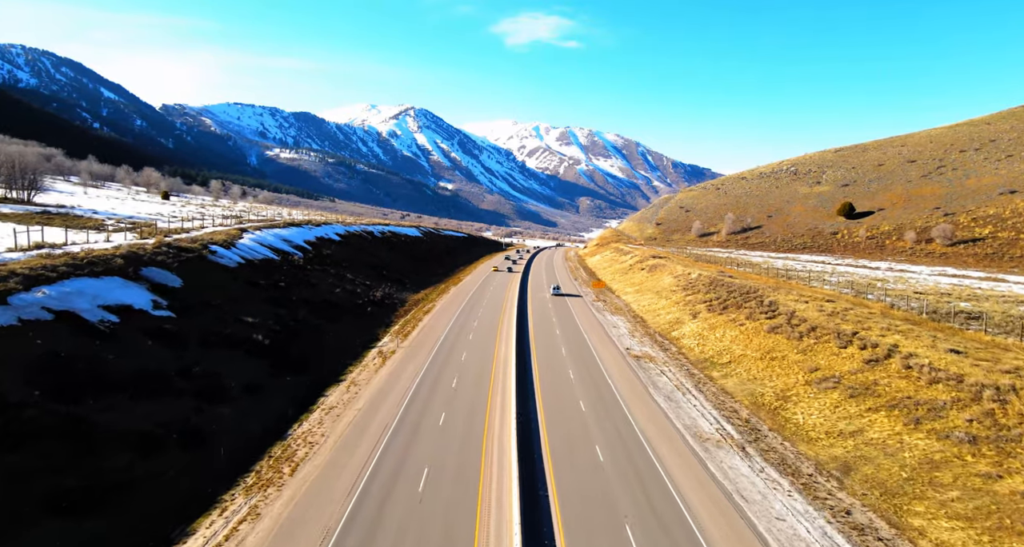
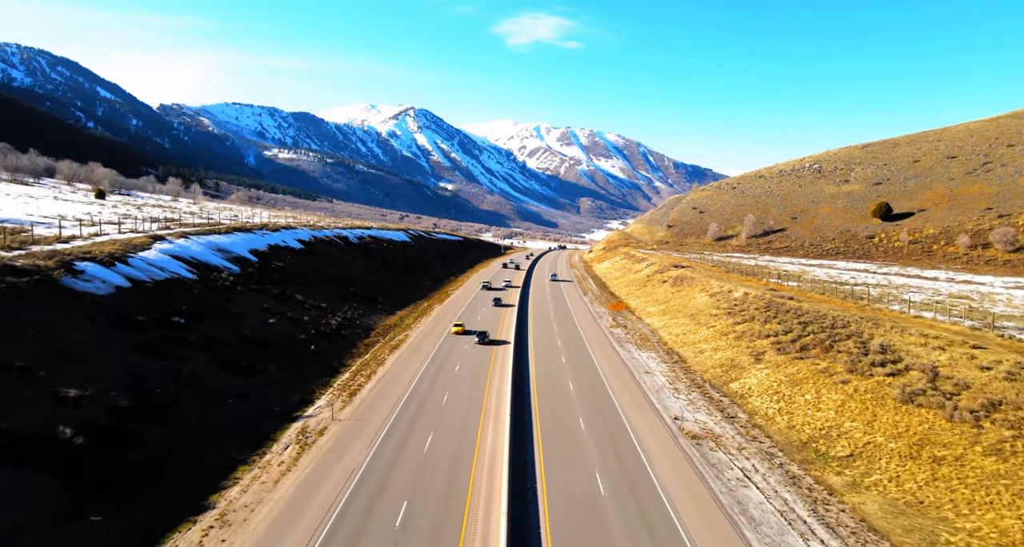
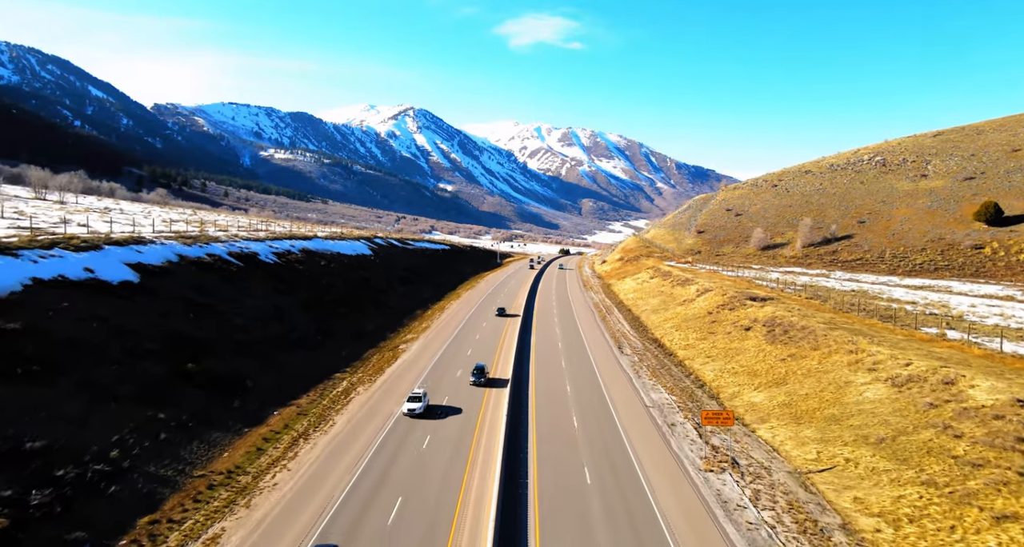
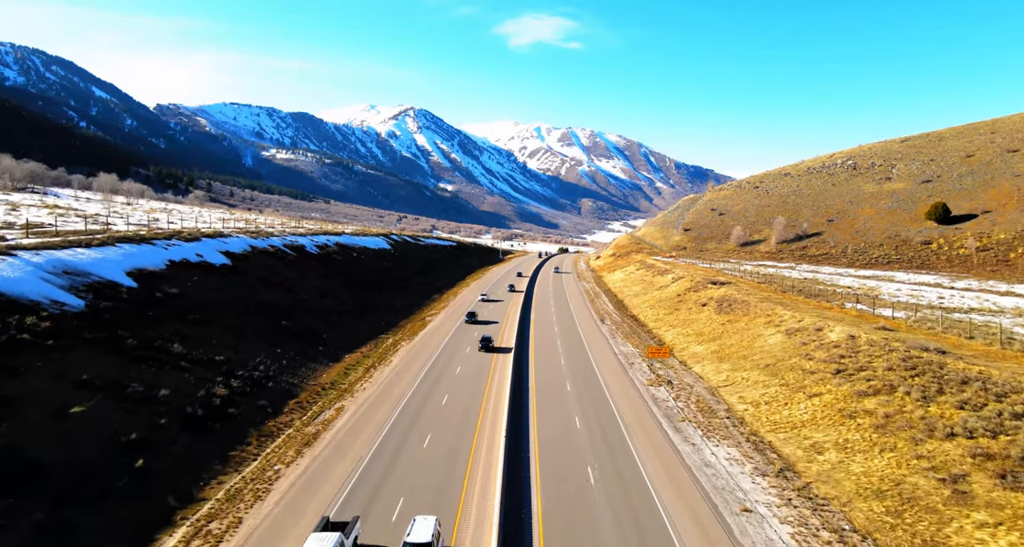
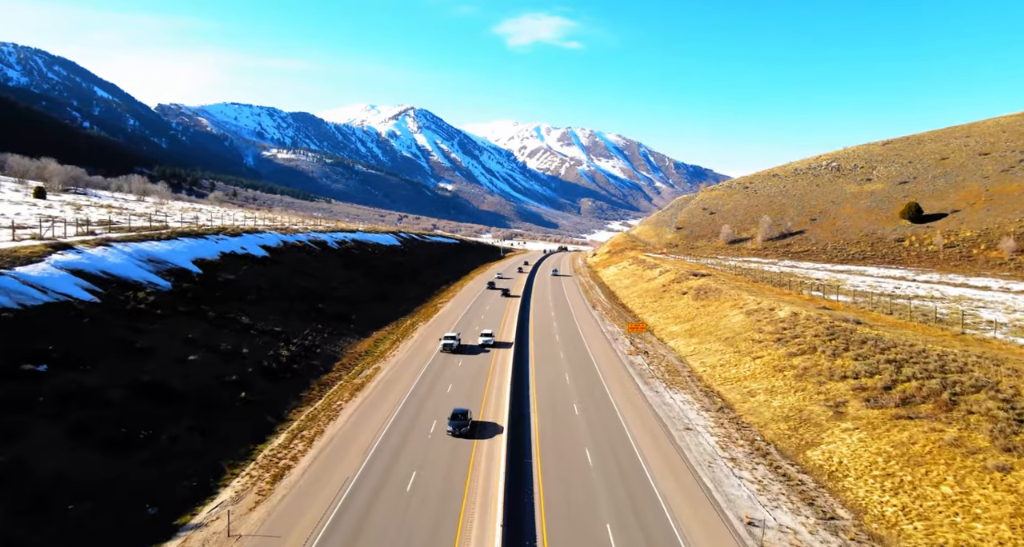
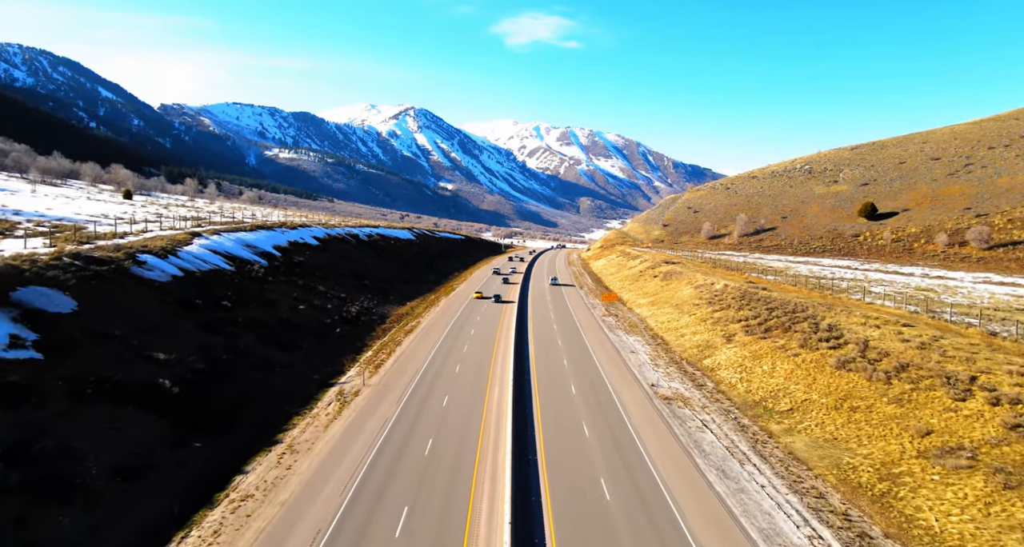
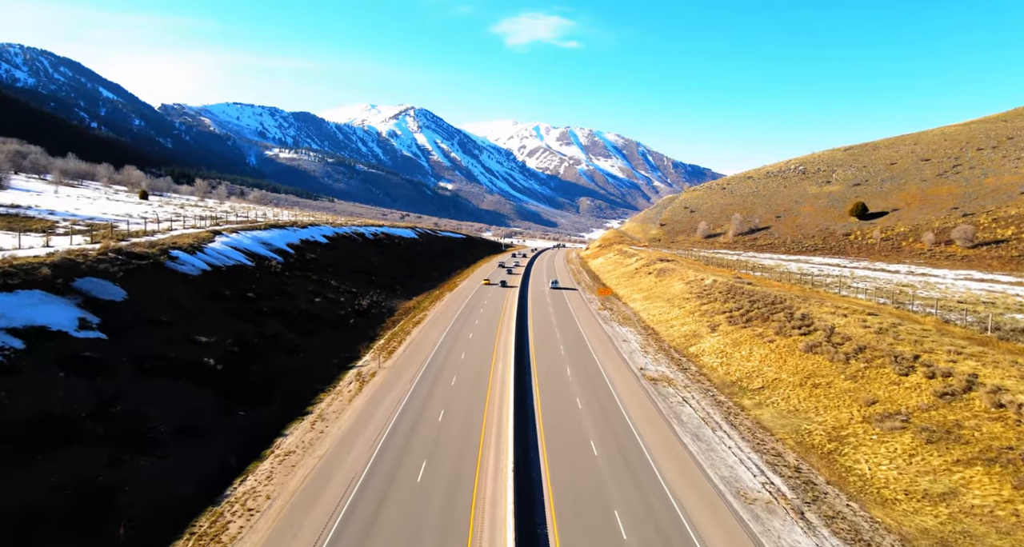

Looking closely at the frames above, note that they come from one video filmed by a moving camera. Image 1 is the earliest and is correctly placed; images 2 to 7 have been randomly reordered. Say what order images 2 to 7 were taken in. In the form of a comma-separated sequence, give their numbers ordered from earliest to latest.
7, 6, 2, 5, 4, 3
